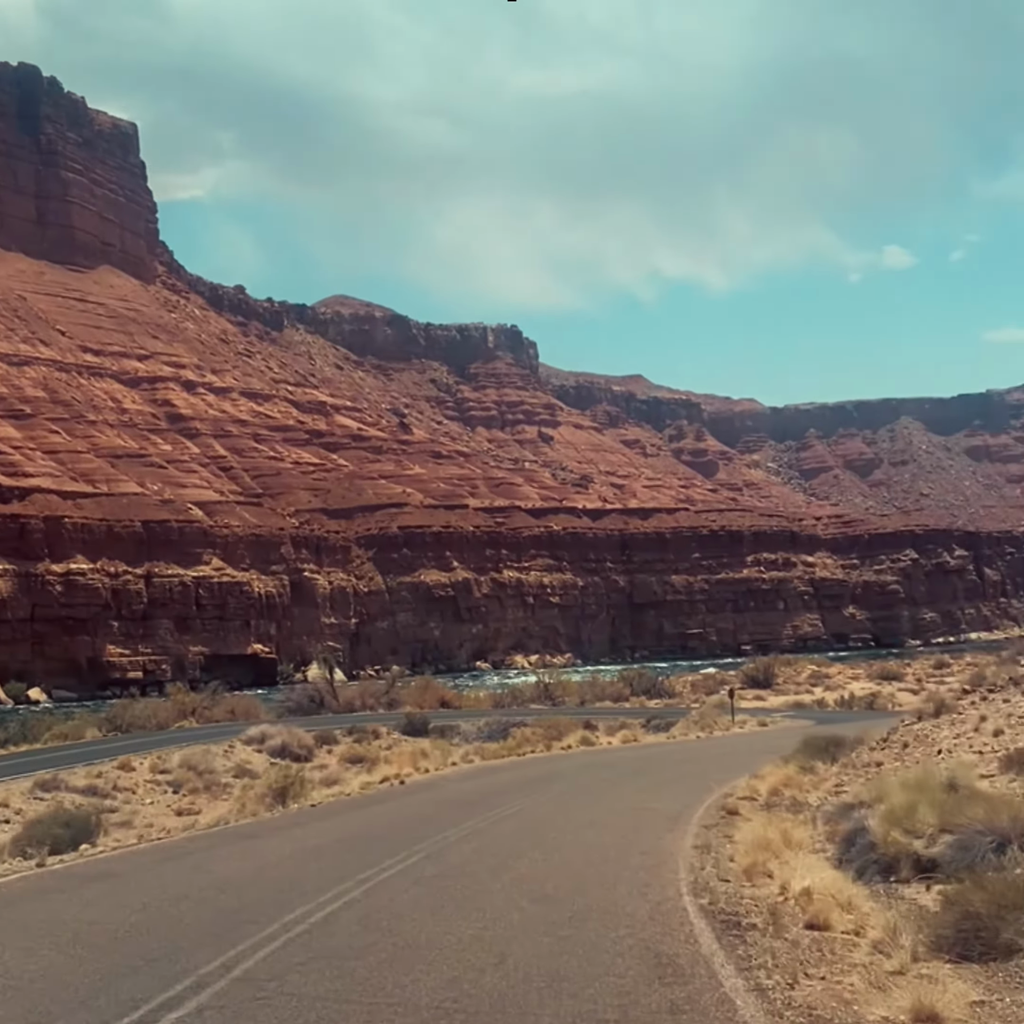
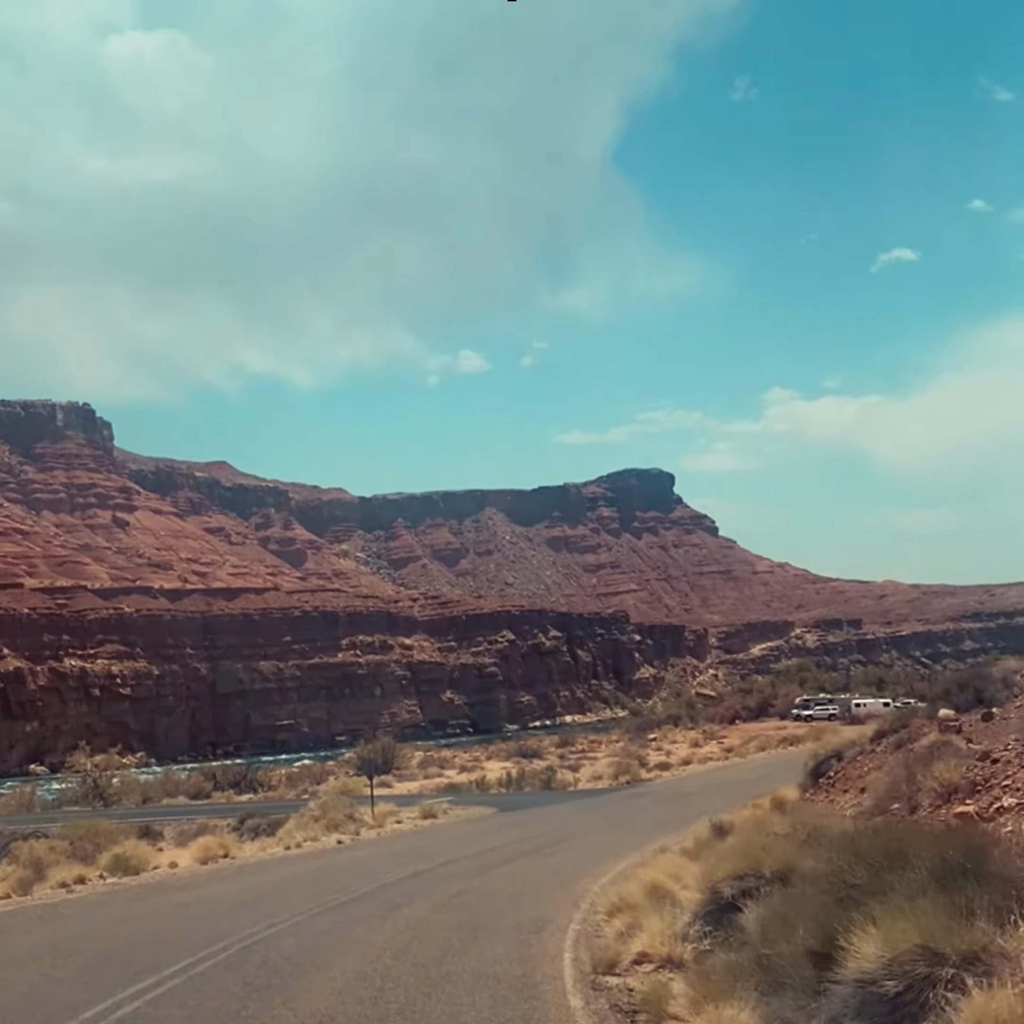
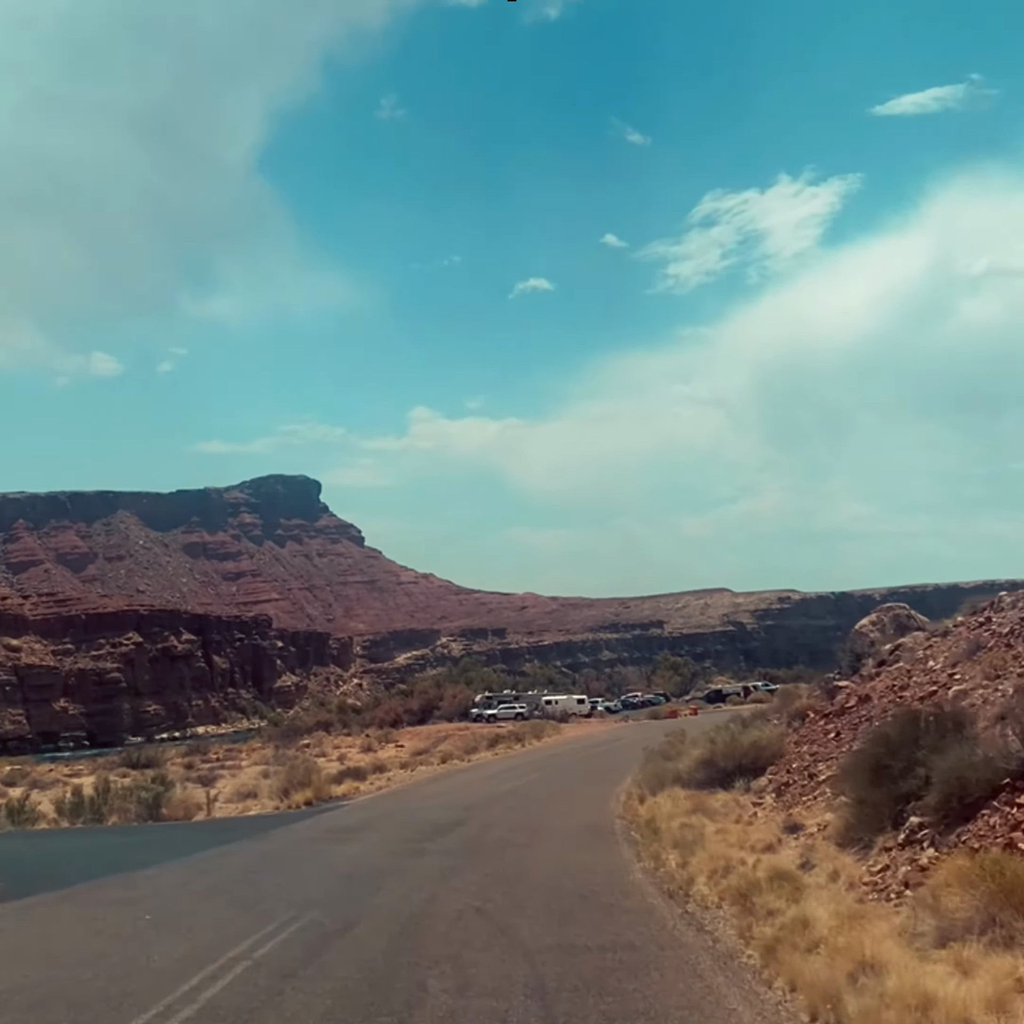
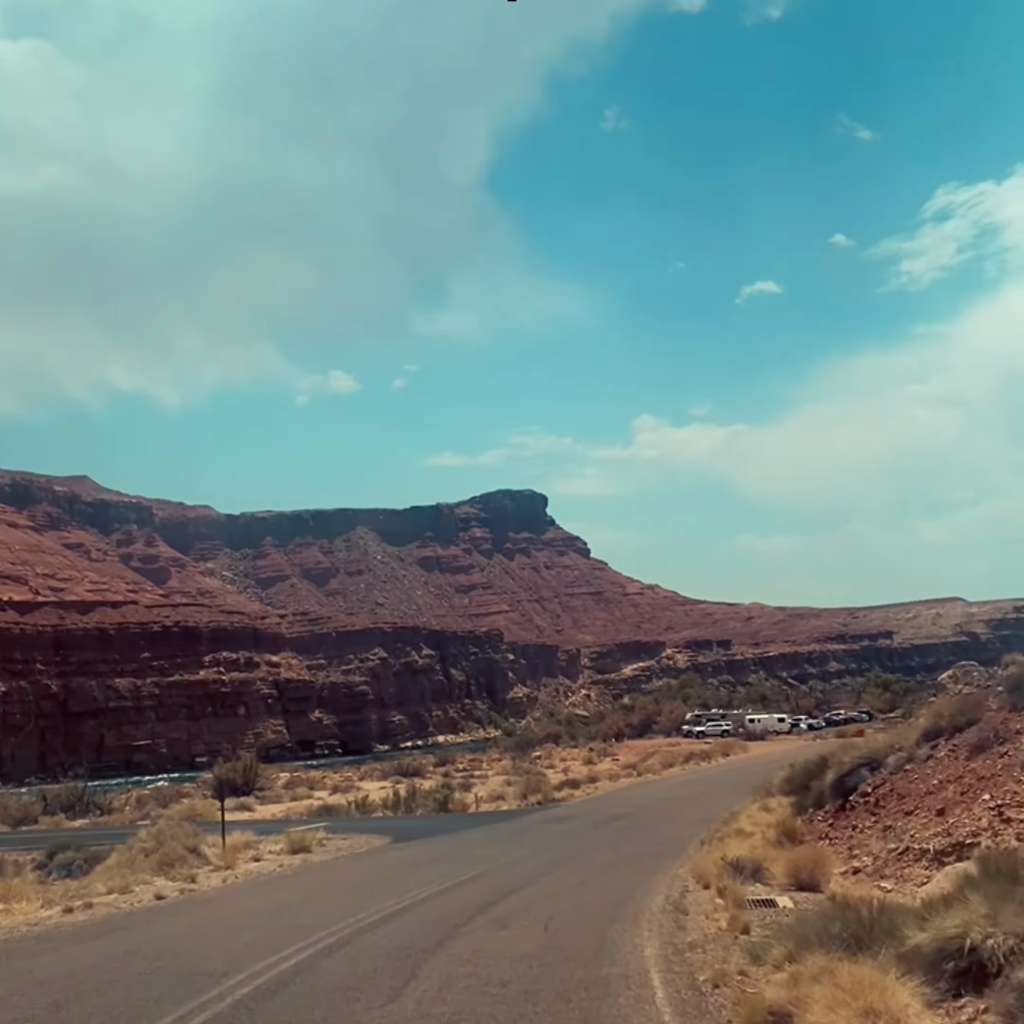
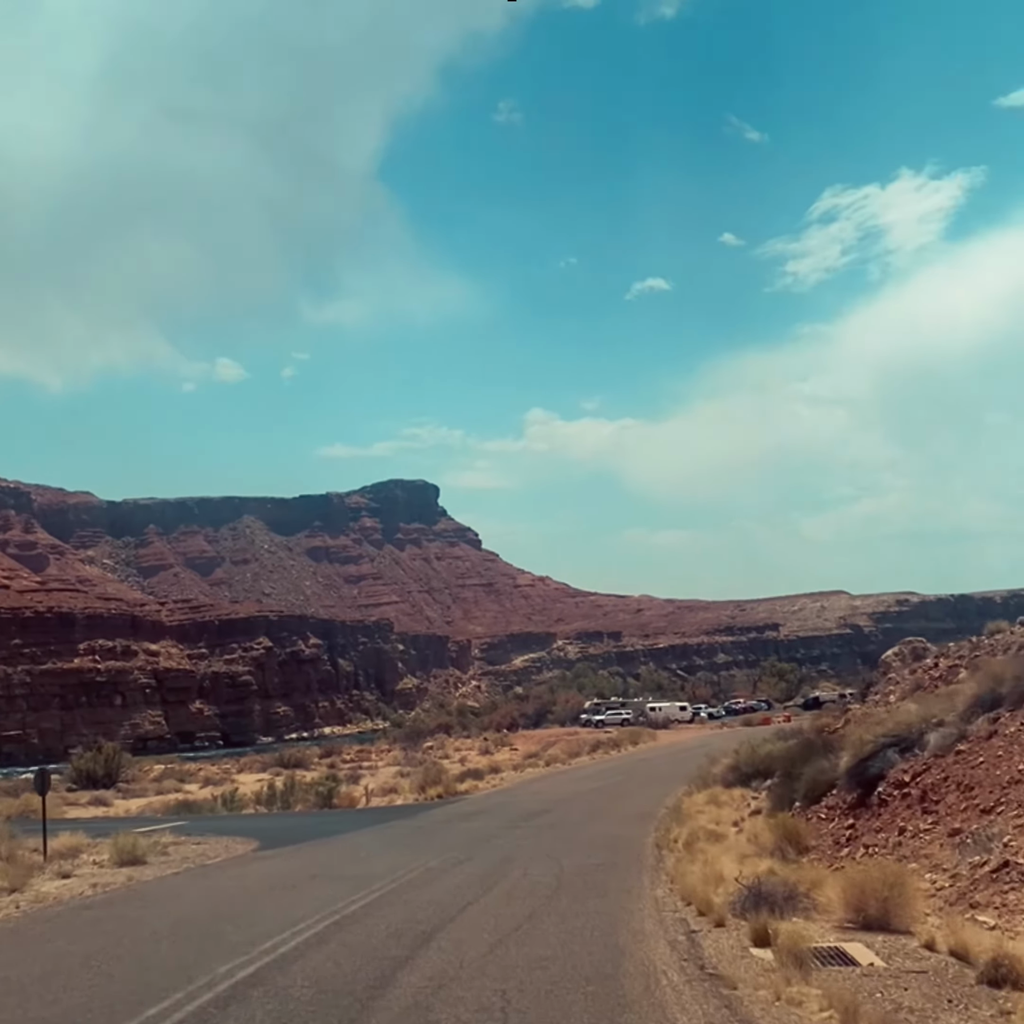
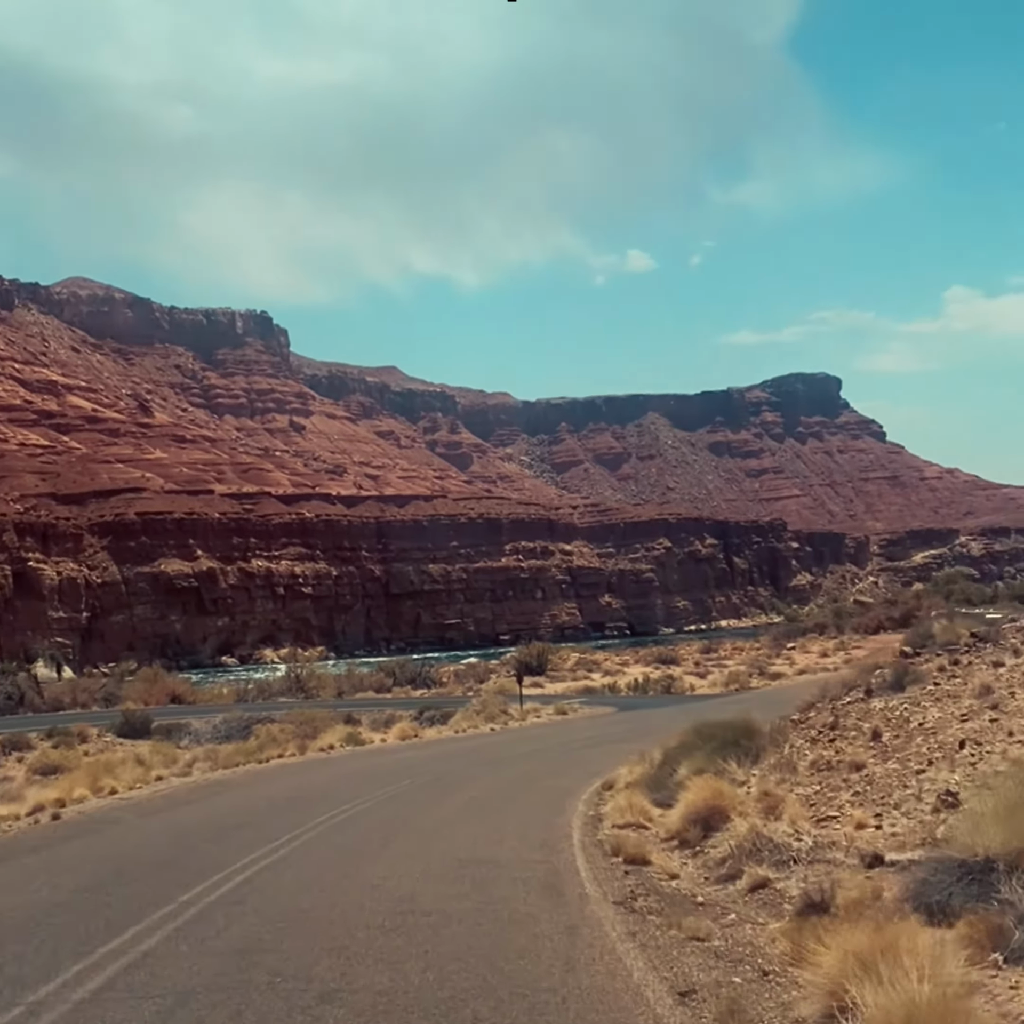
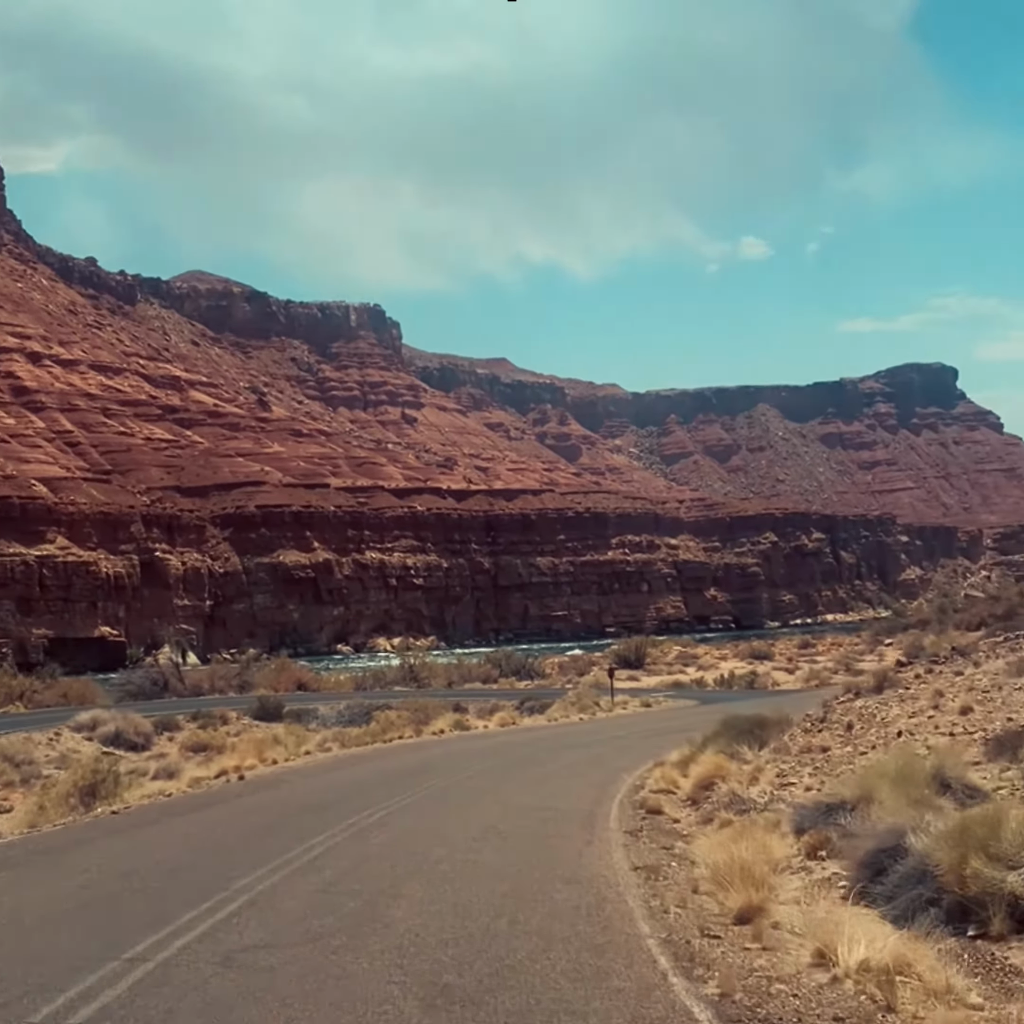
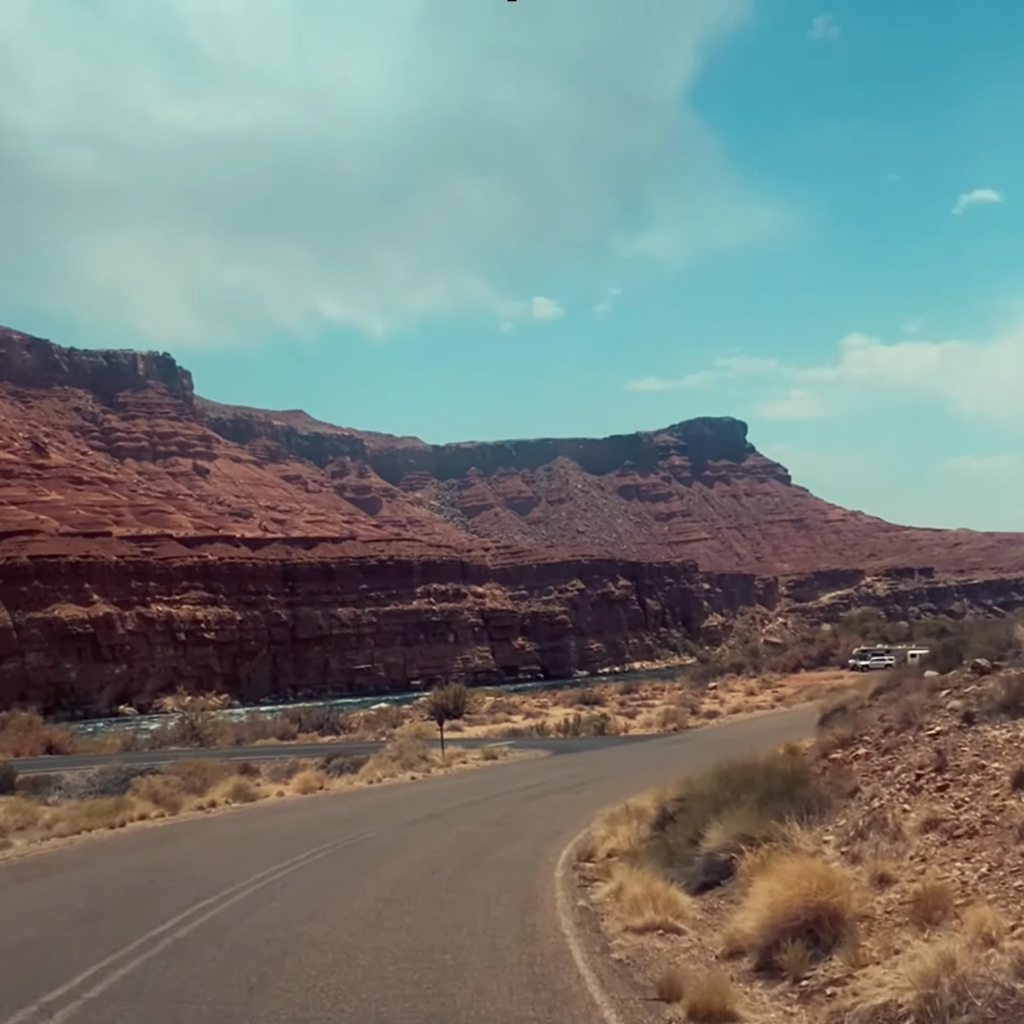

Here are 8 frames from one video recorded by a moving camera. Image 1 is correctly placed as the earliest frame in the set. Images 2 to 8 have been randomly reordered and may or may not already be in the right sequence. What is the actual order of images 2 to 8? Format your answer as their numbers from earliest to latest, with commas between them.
7, 6, 8, 2, 4, 5, 3
